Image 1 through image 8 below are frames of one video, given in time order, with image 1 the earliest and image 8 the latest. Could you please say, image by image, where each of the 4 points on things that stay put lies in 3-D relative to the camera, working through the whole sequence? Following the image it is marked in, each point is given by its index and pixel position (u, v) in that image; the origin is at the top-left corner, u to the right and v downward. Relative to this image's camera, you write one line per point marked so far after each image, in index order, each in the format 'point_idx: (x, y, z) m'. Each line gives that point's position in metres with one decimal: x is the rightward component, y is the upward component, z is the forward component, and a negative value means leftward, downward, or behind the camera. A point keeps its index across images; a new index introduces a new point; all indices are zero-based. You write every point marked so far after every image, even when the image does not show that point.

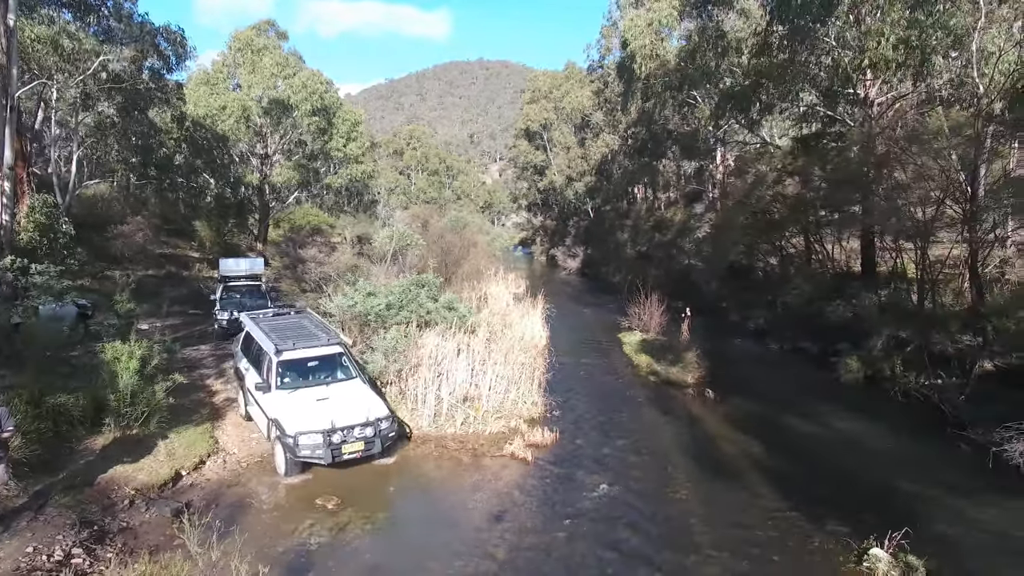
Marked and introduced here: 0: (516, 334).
0: (+0.1, -1.2, +18.6) m
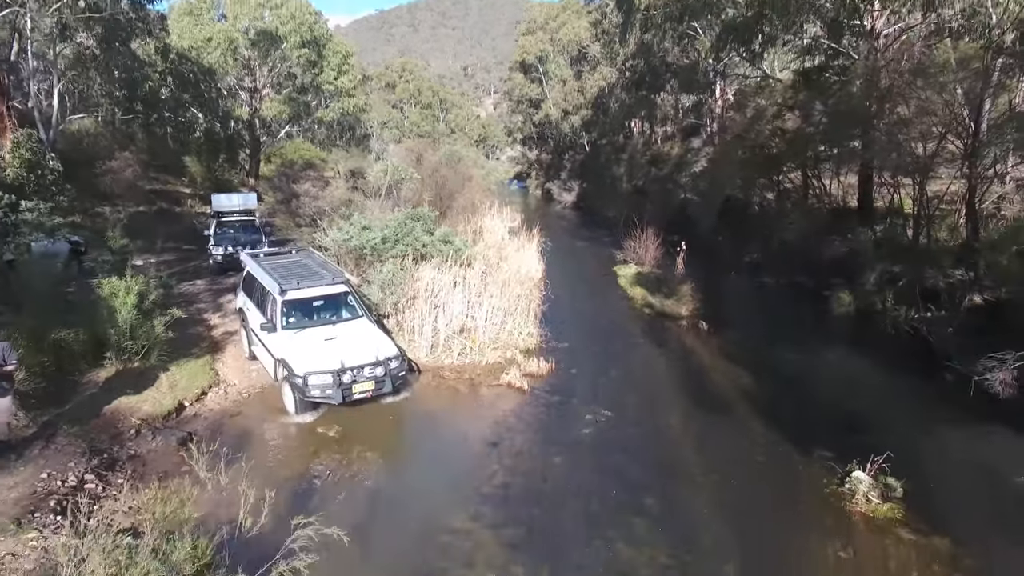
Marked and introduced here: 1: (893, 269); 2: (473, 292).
0: (0.0, +0.6, +18.7) m
1: (+10.3, +0.5, +17.5) m
2: (-0.9, +0.1, +15.5) m
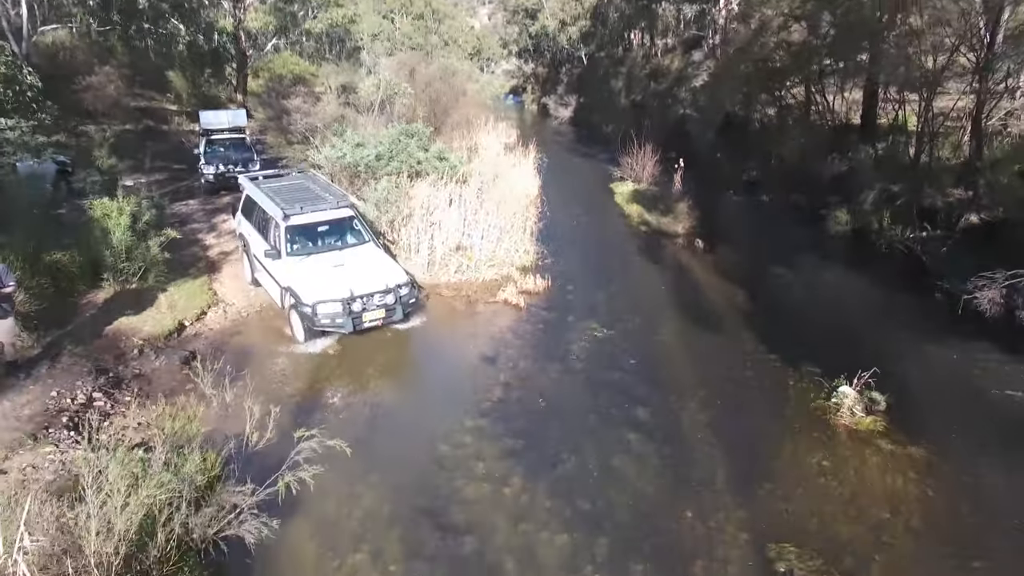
0: (-0.1, +2.9, +18.5) m
1: (+10.2, +2.7, +17.4) m
2: (-1.0, +2.0, +15.4) m
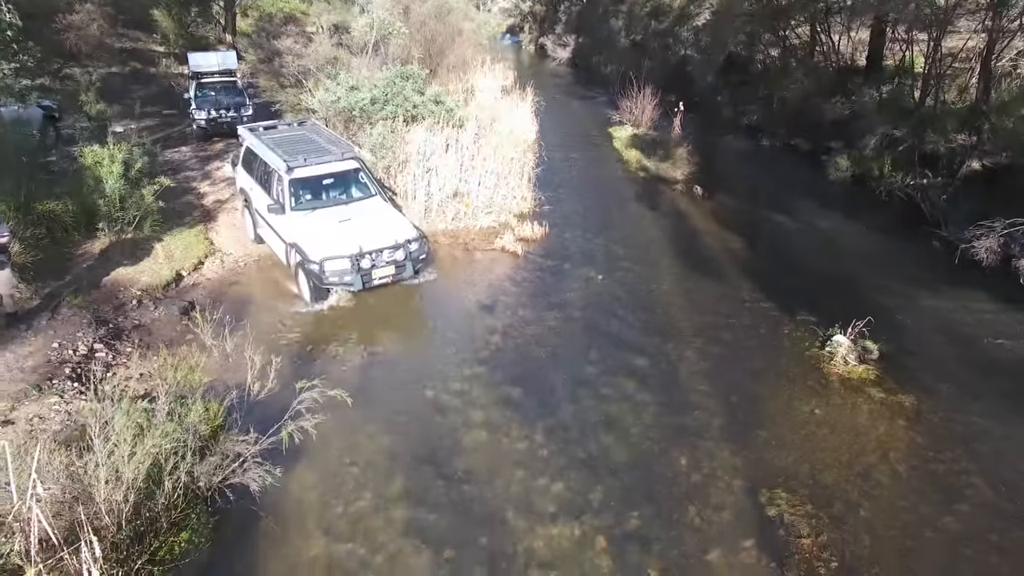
0: (-0.2, +4.4, +18.2) m
1: (+10.1, +4.1, +17.2) m
2: (-1.1, +3.2, +15.2) m
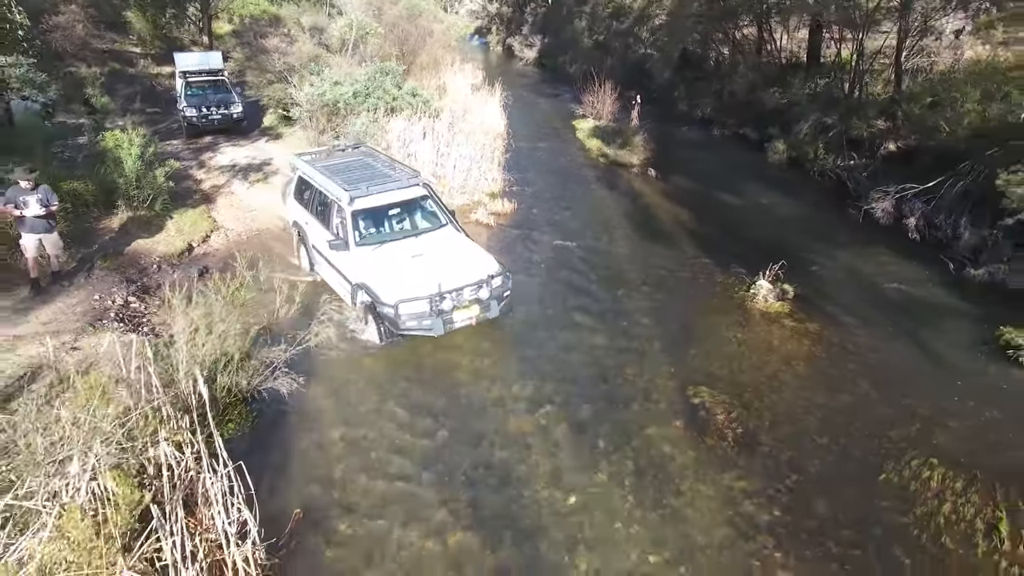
0: (-1.0, +5.1, +19.8) m
1: (+9.3, +4.9, +19.2) m
2: (-1.8, +3.9, +16.8) m
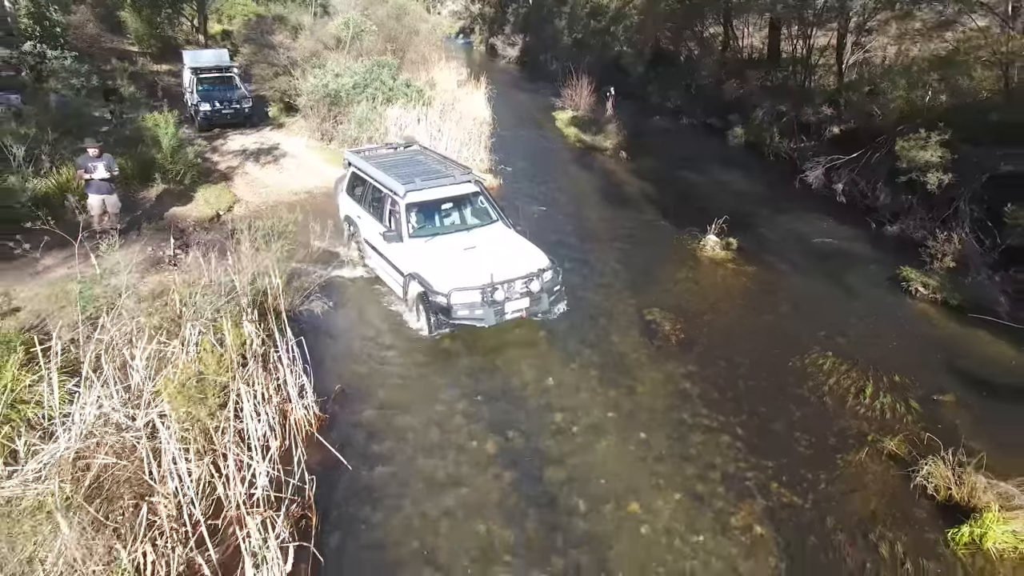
0: (-1.5, +5.9, +21.8) m
1: (+8.8, +5.9, +21.4) m
2: (-2.2, +4.7, +18.7) m
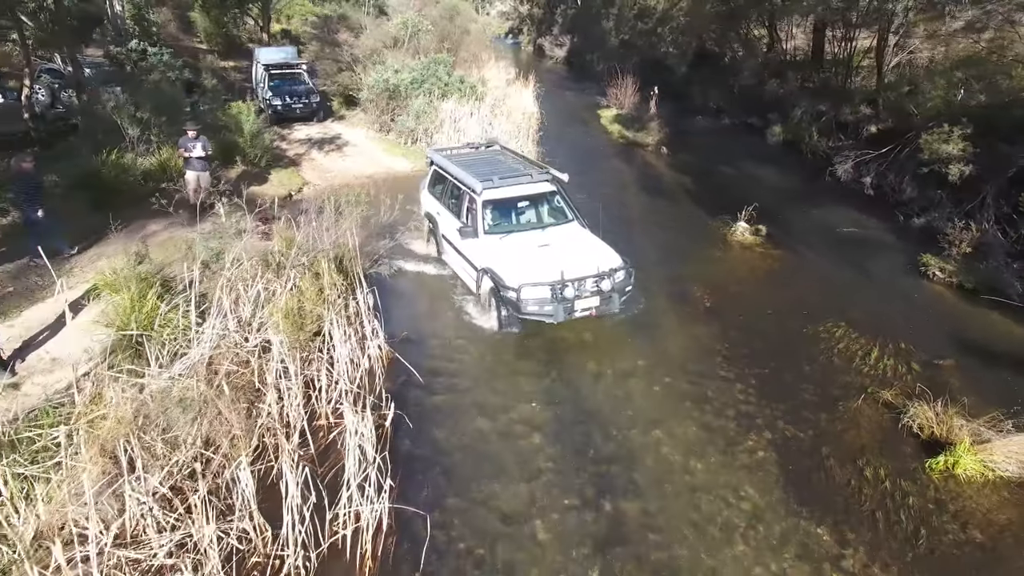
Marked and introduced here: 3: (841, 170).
0: (+0.1, +6.4, +23.0) m
1: (+10.4, +6.1, +22.1) m
2: (-0.8, +5.3, +20.0) m
3: (+8.8, +3.0, +17.2) m
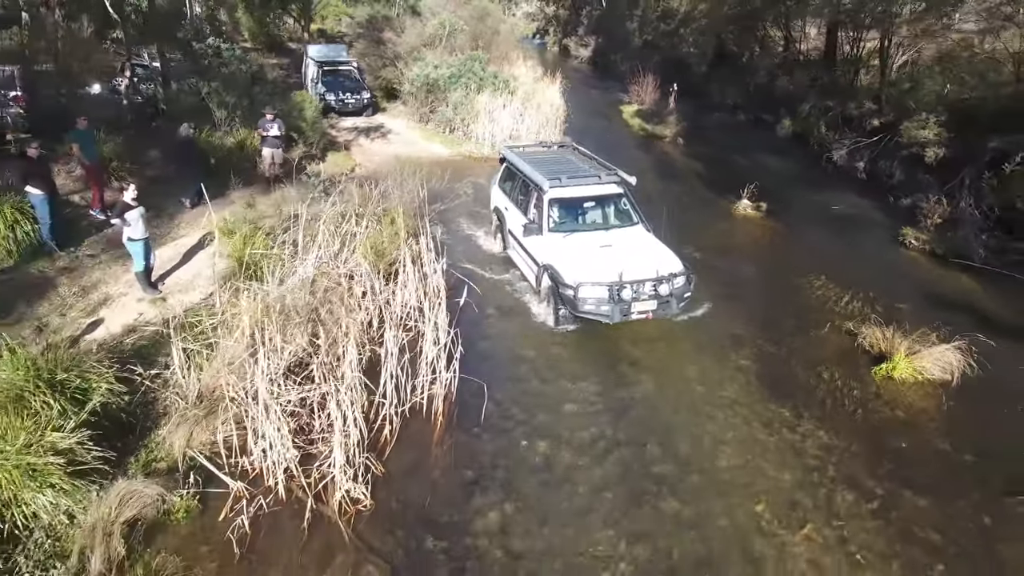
0: (+1.2, +7.2, +25.0) m
1: (+11.4, +6.8, +23.7) m
2: (+0.2, +6.1, +22.0) m
3: (+9.7, +3.6, +18.9) m
